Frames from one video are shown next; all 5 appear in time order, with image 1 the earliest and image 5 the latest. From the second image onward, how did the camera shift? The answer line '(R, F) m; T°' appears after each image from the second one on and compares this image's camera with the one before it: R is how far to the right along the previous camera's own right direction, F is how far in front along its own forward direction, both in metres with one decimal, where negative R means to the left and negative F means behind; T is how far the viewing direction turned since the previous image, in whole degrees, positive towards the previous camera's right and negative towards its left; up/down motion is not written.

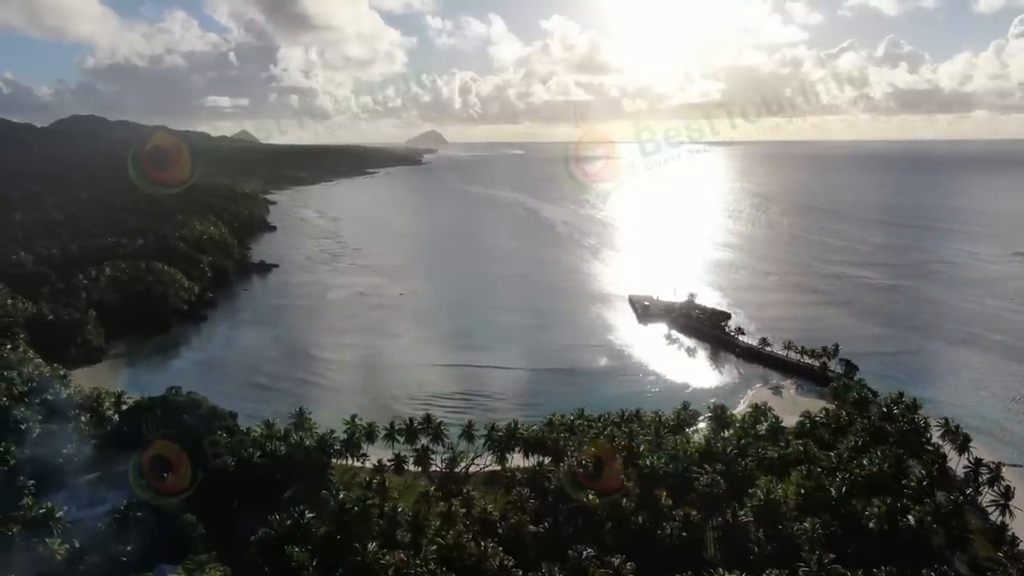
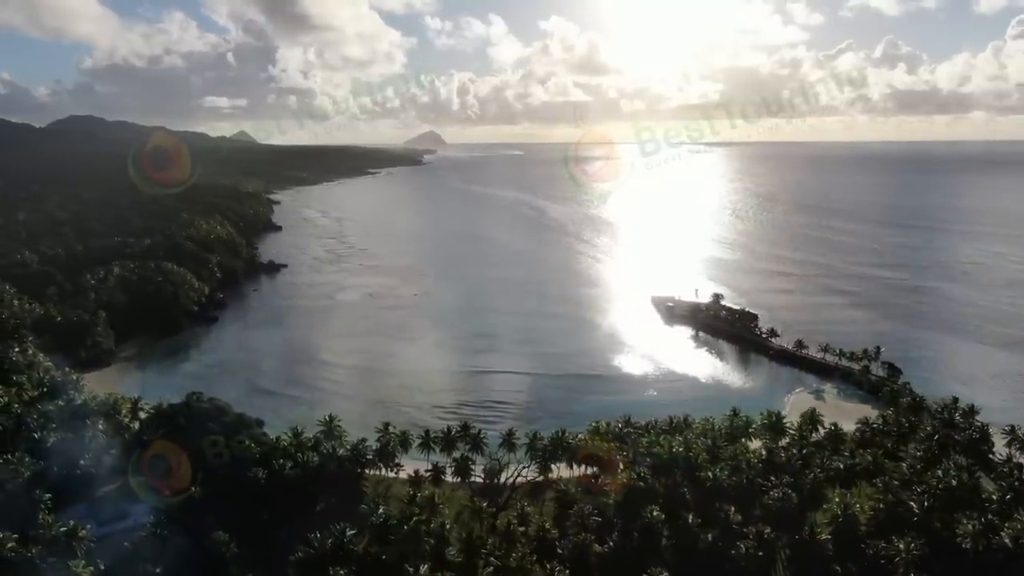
(-1.8, +1.8) m; 0°
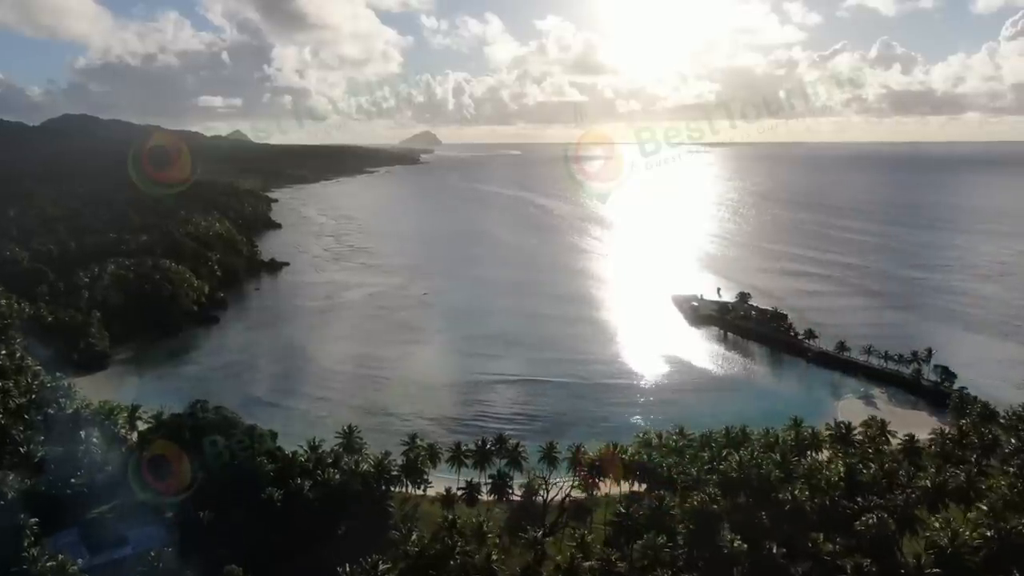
(-1.7, +3.1) m; 0°
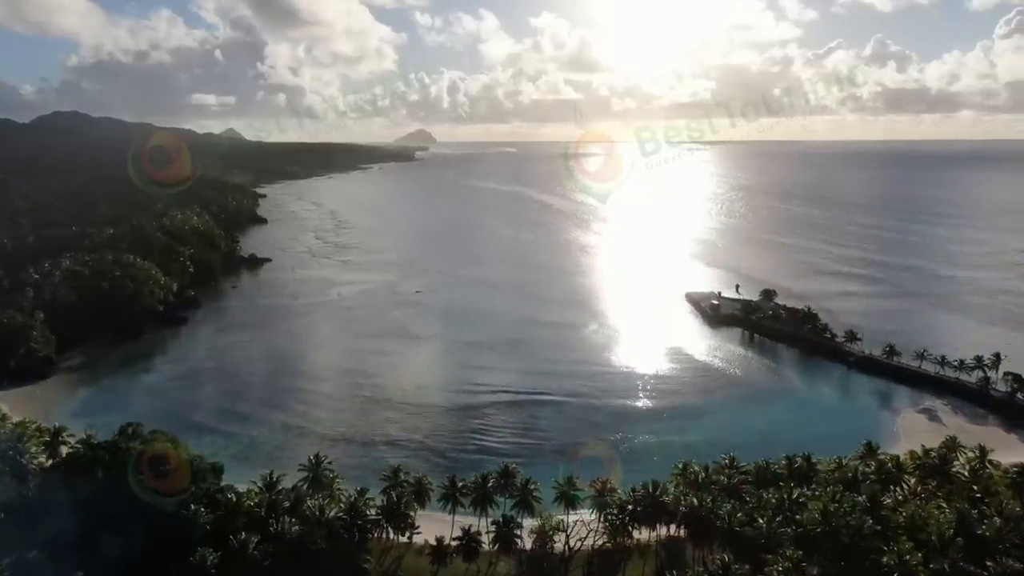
(-0.4, +5.8) m; 0°
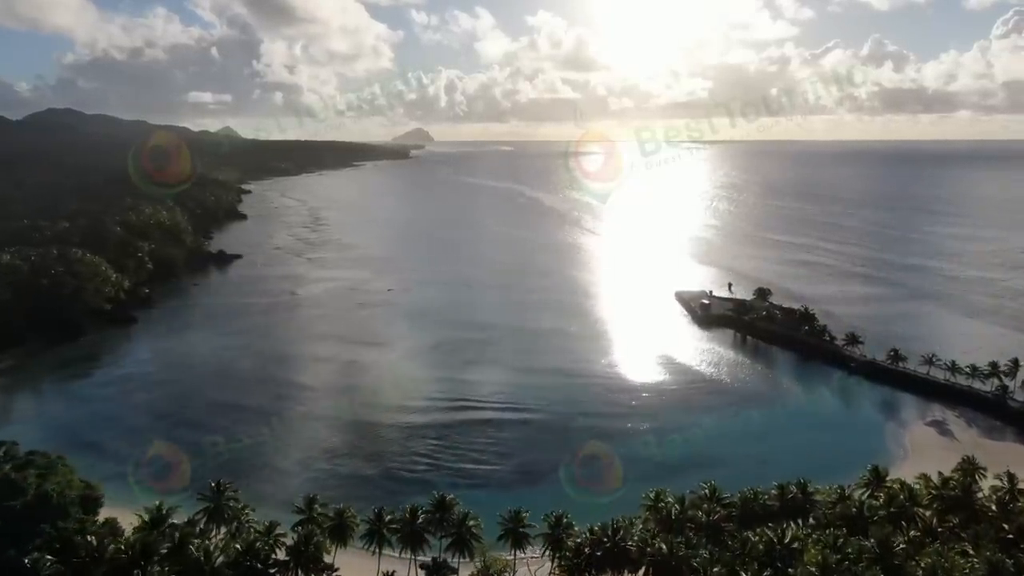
(+1.5, +3.8) m; 0°
